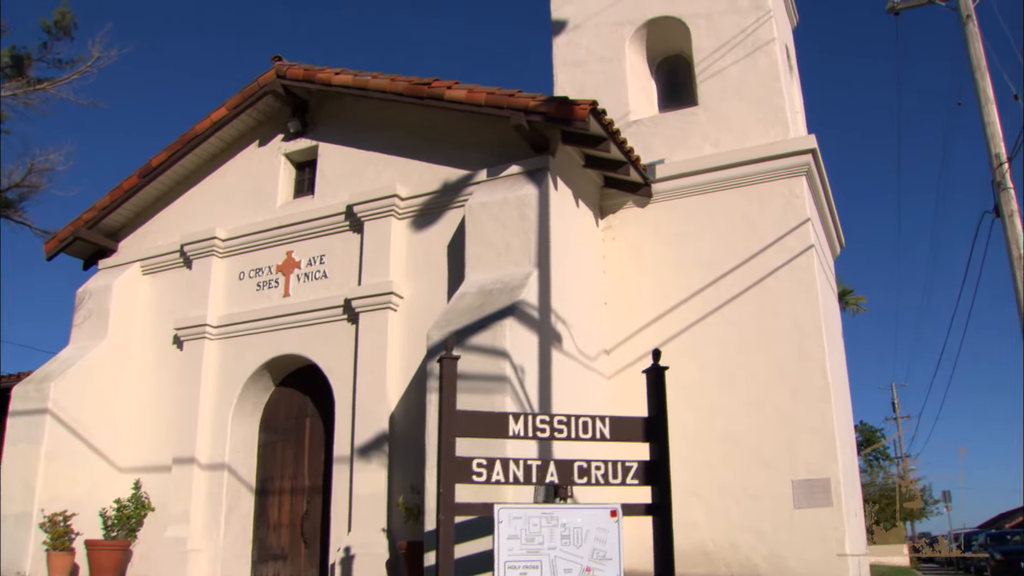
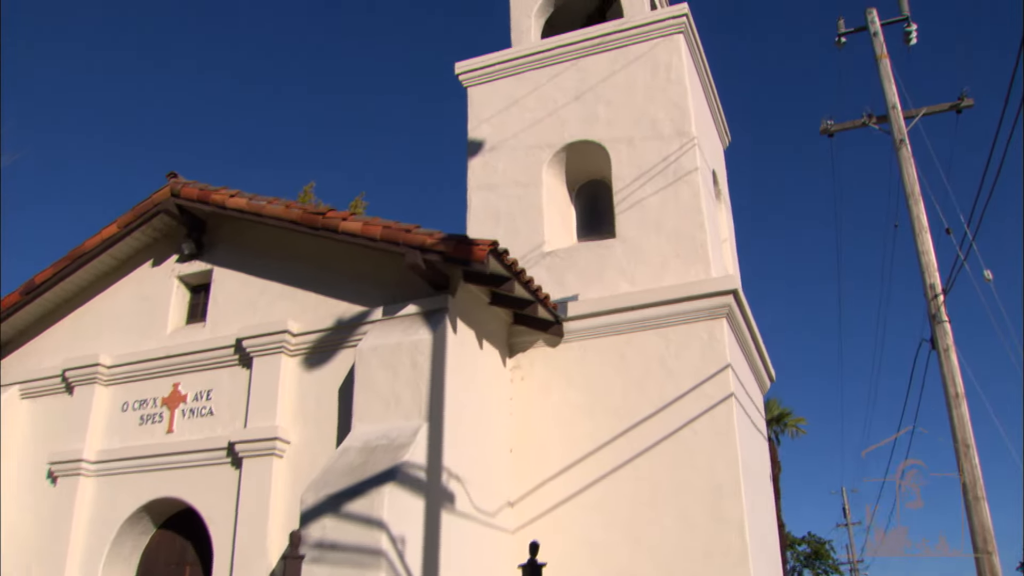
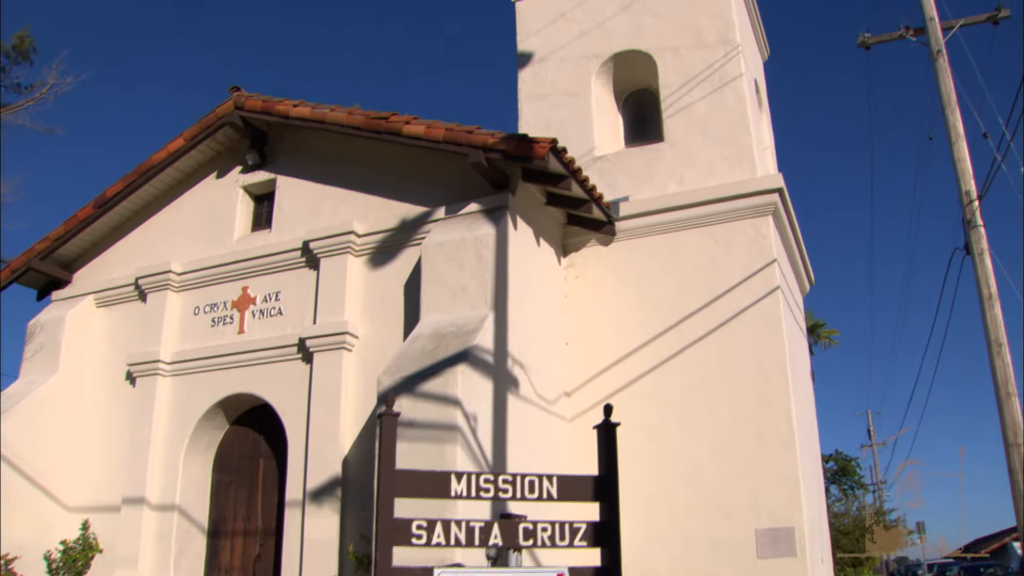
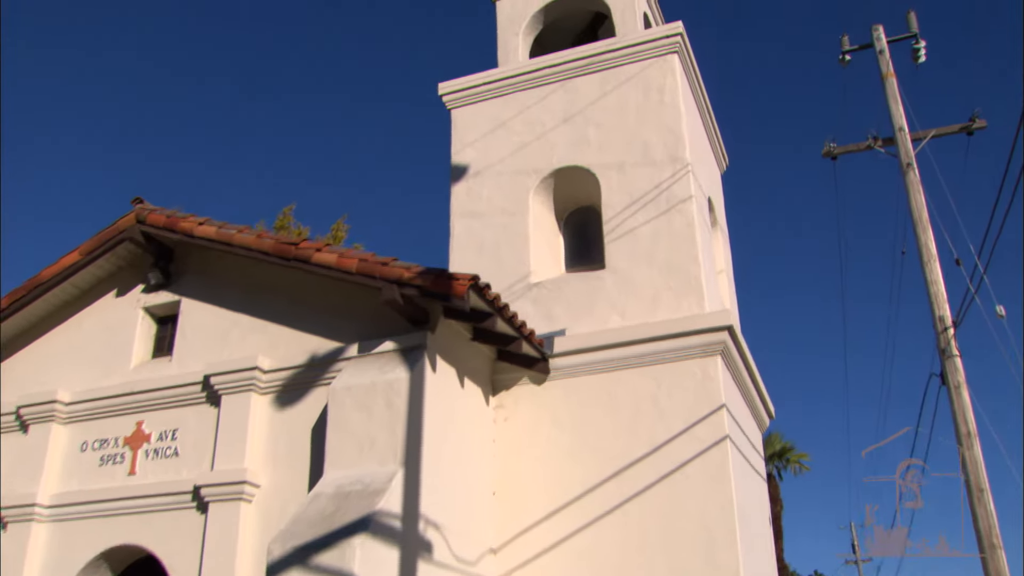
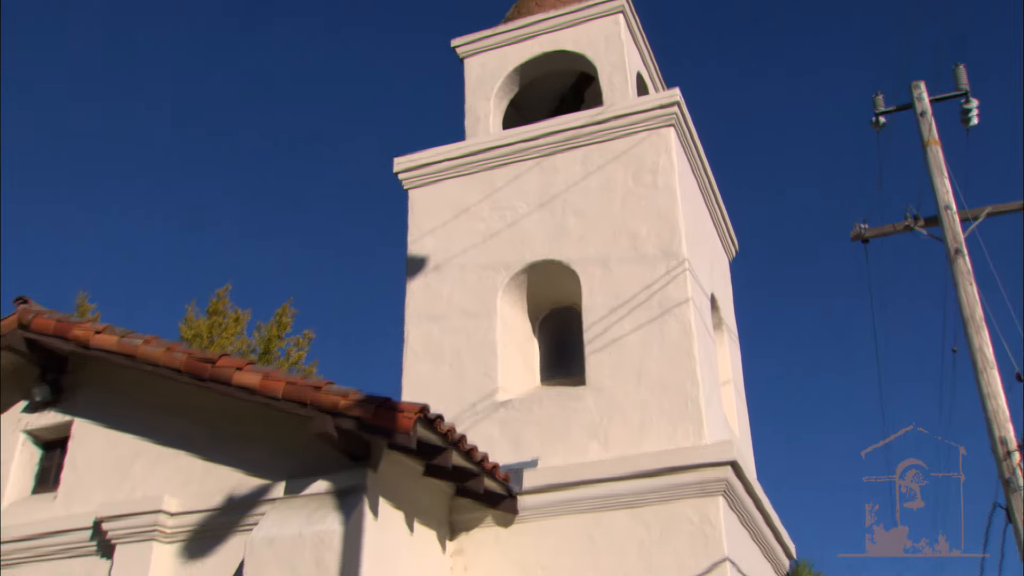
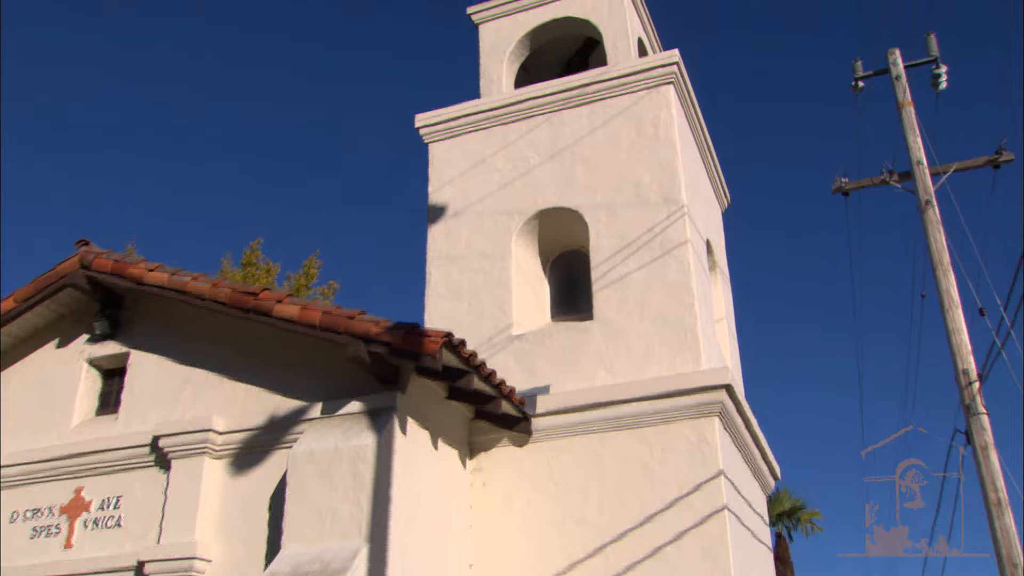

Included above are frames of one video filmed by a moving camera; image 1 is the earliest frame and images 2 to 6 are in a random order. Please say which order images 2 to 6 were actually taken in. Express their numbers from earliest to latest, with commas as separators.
3, 2, 4, 6, 5
